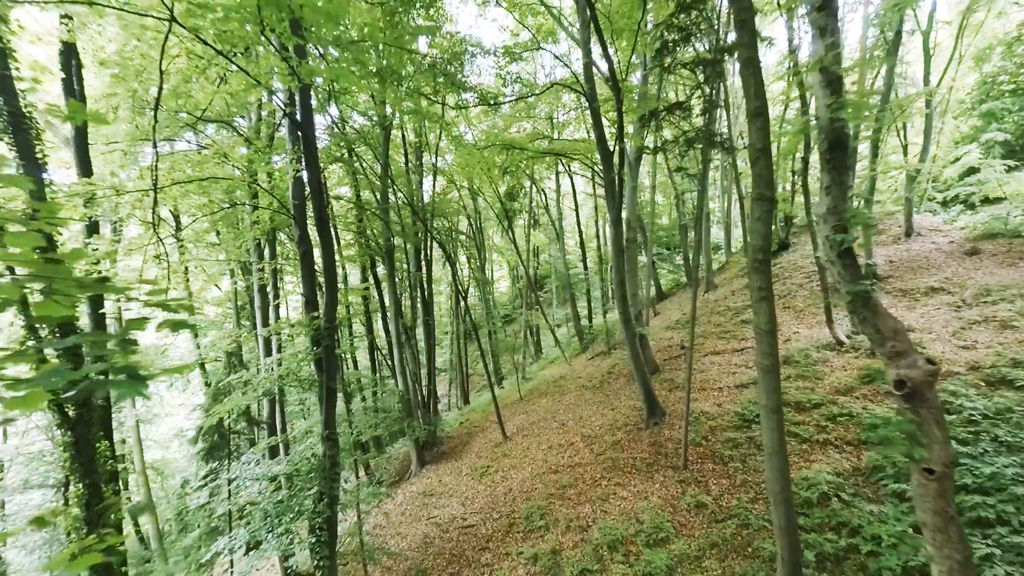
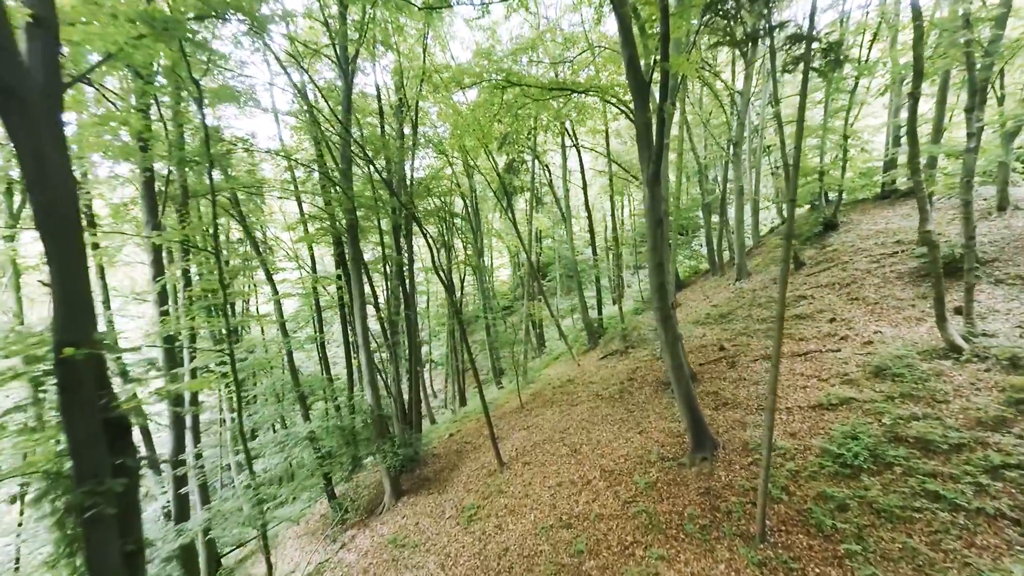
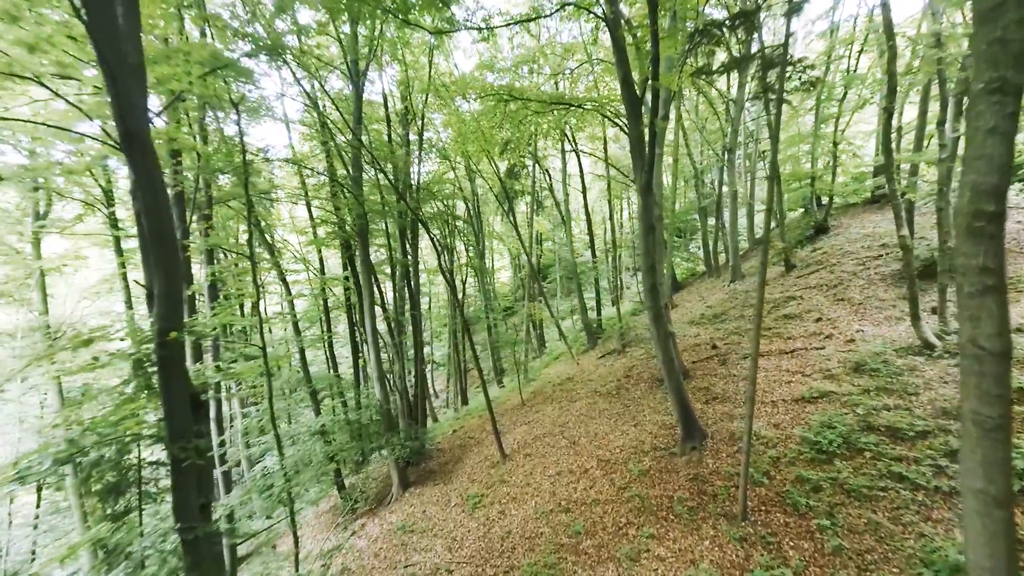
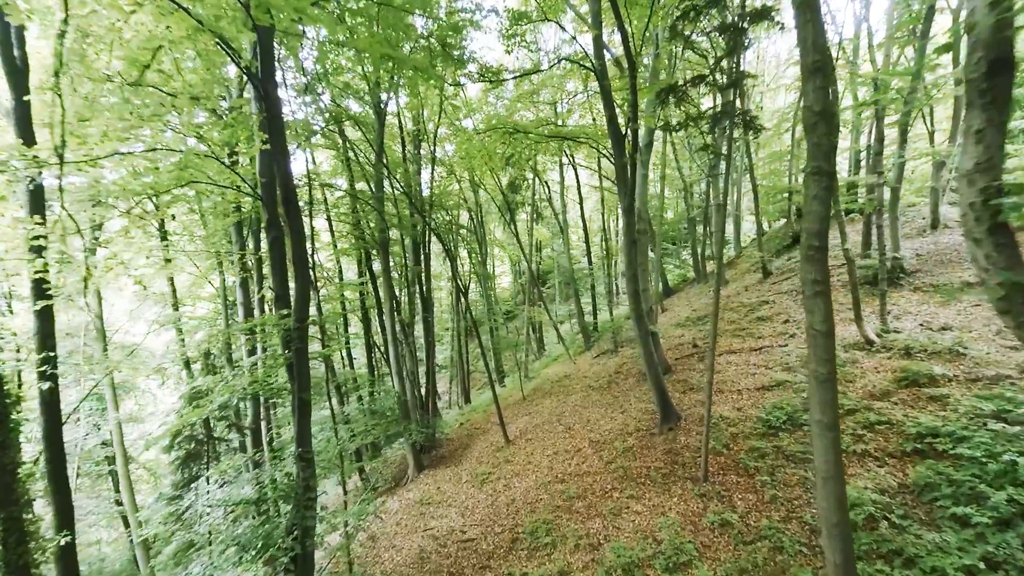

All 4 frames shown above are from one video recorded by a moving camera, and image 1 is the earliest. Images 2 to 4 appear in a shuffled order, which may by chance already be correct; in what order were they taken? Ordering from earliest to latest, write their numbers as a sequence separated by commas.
4, 3, 2
